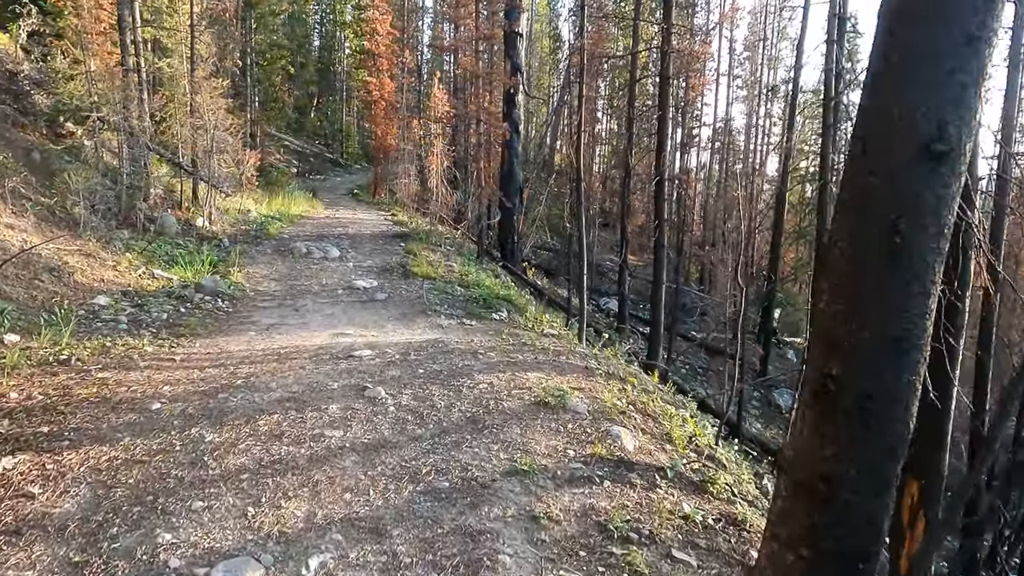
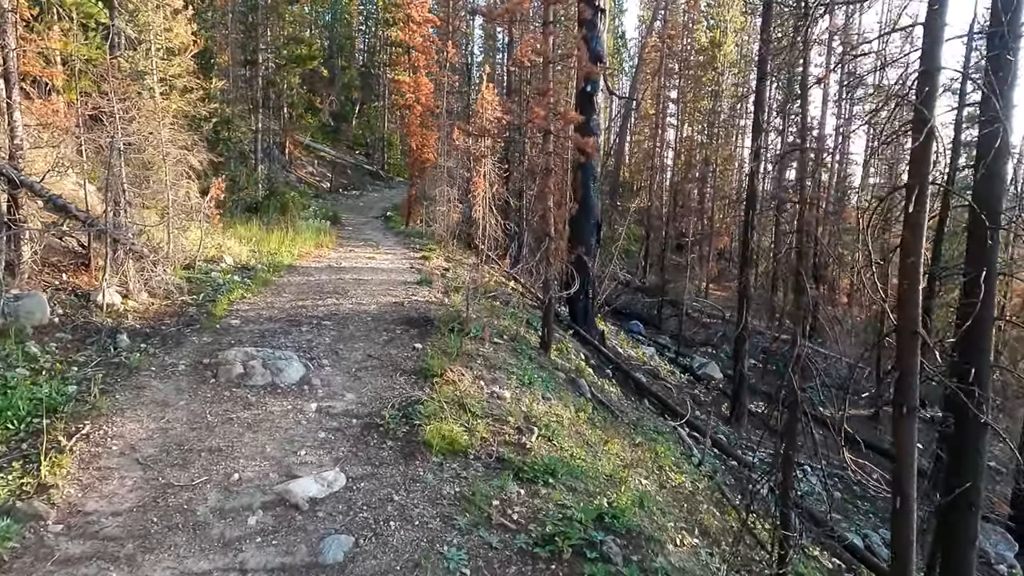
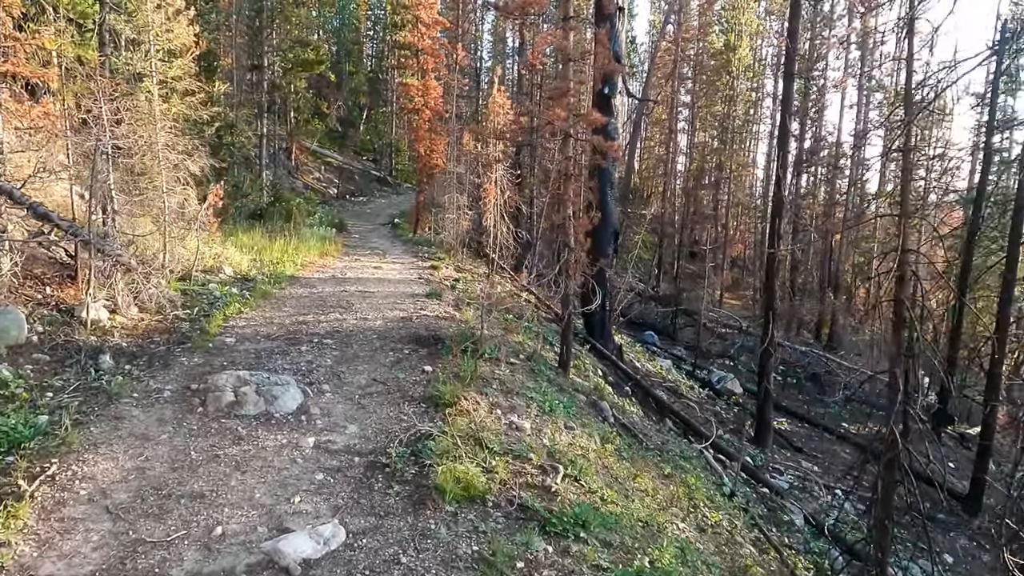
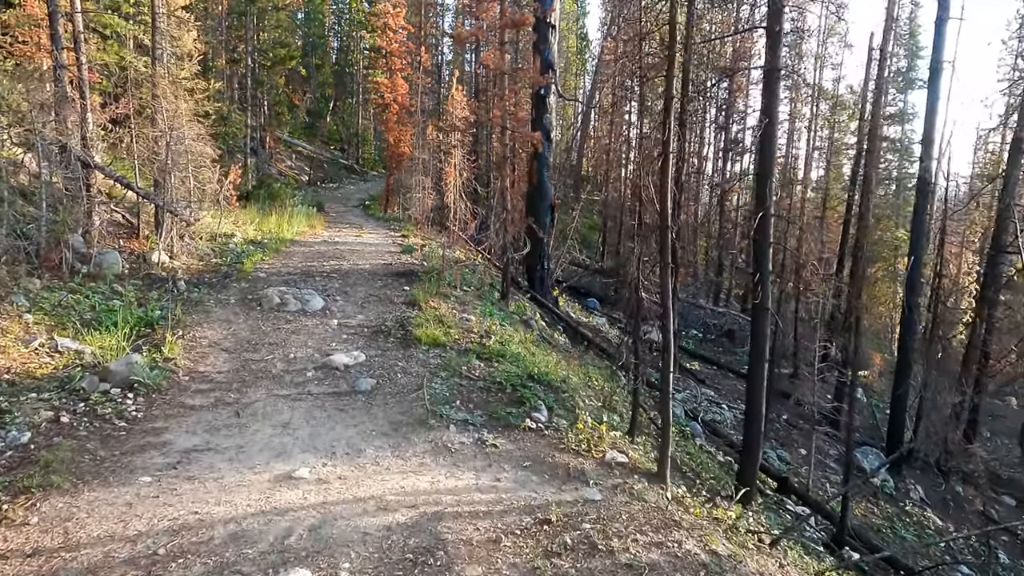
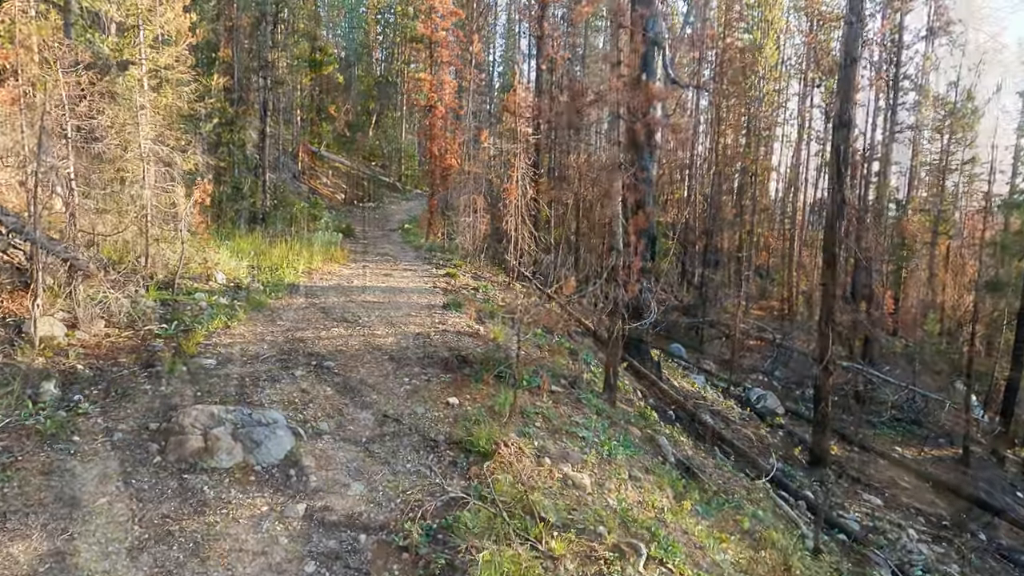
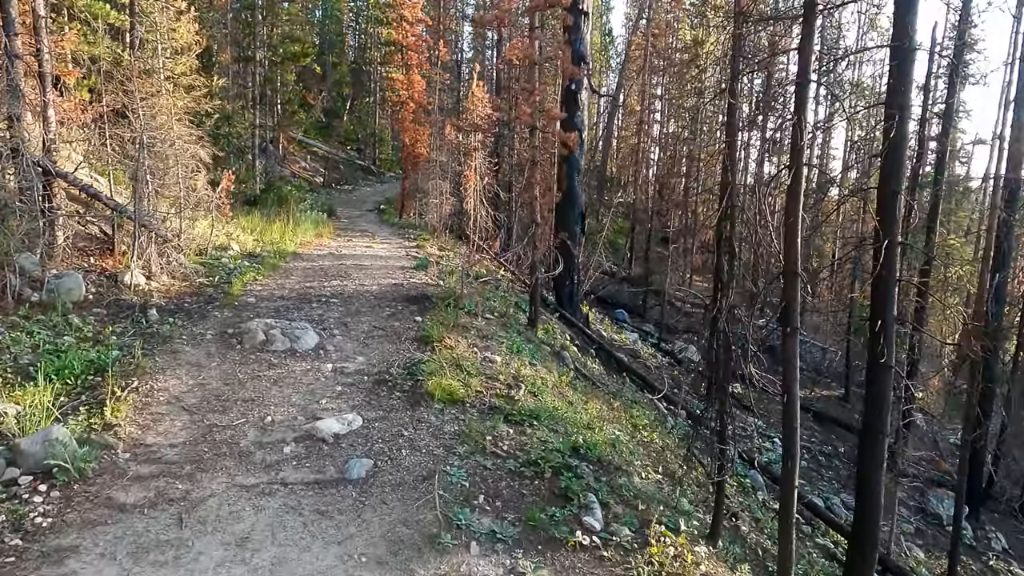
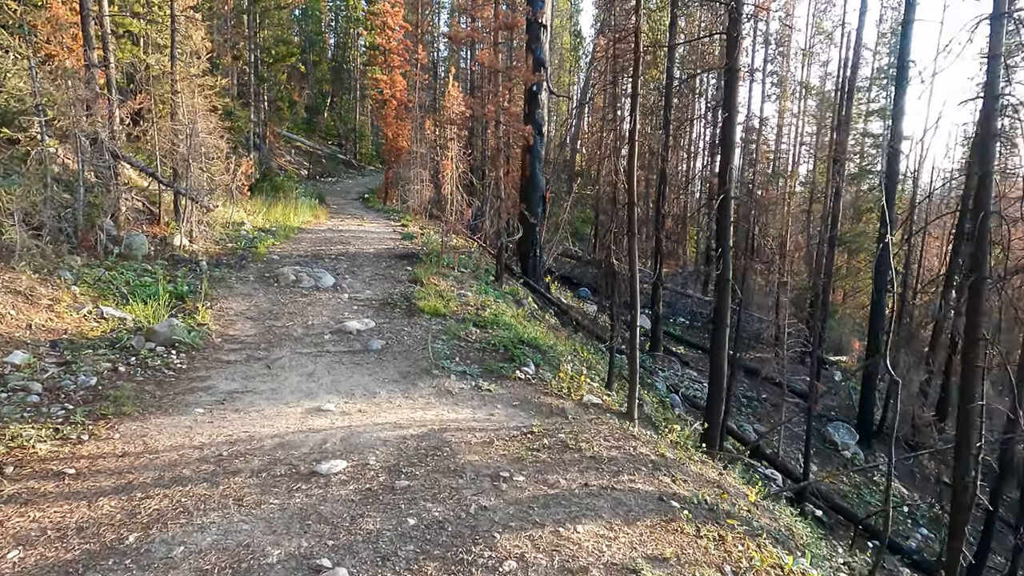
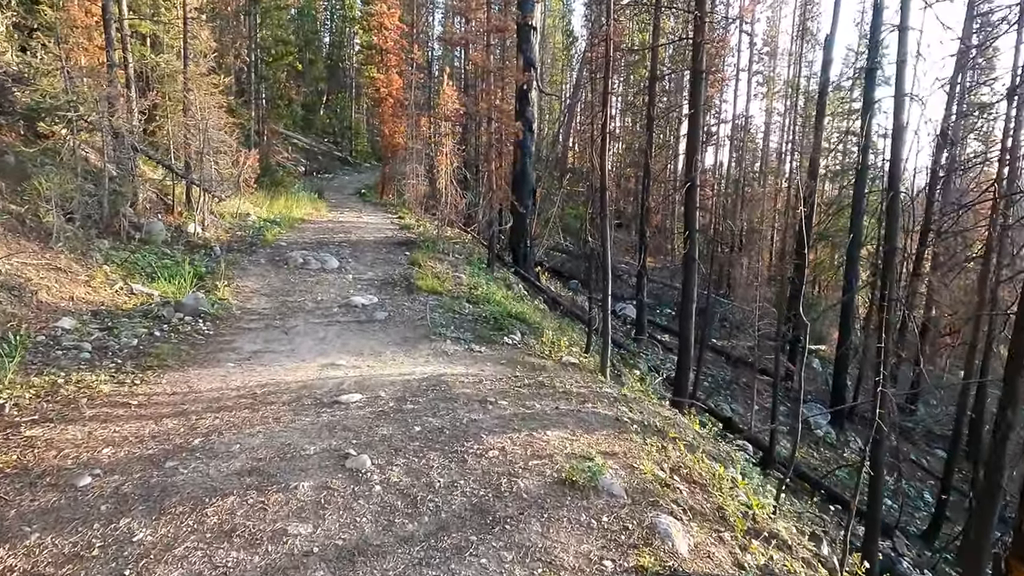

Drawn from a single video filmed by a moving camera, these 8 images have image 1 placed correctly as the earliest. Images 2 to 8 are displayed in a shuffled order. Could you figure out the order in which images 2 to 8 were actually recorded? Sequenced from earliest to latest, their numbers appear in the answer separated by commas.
8, 7, 4, 6, 2, 3, 5
